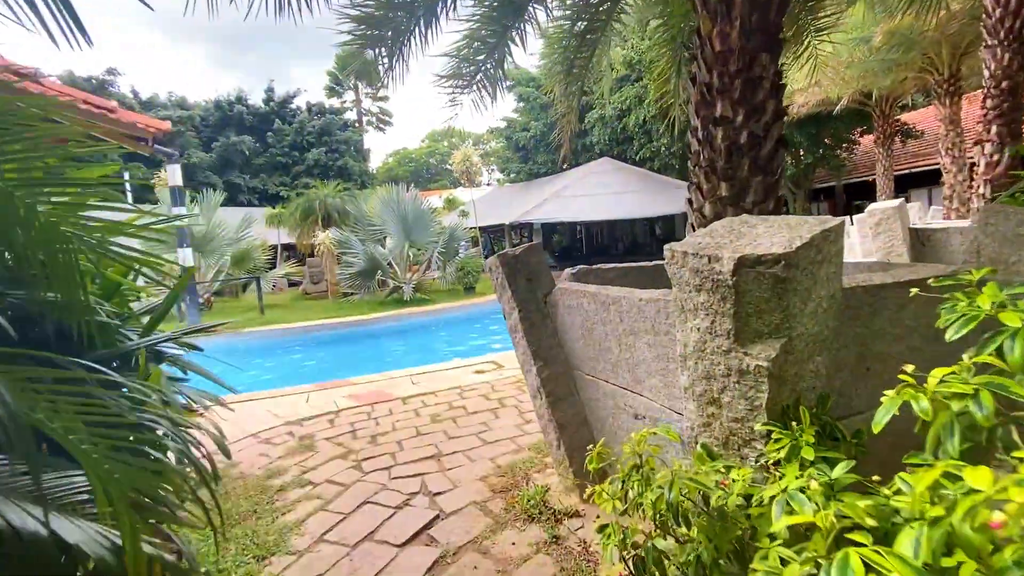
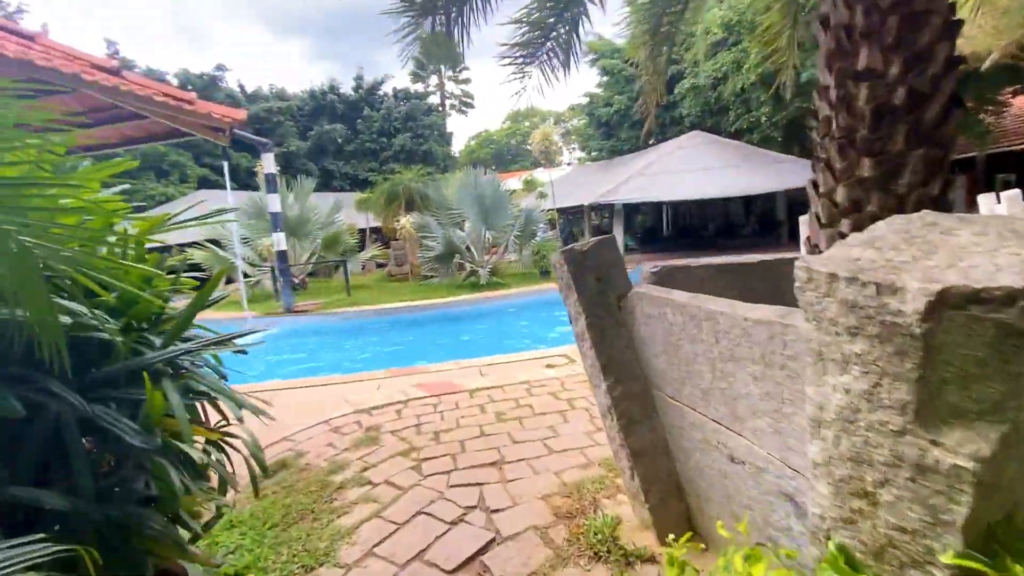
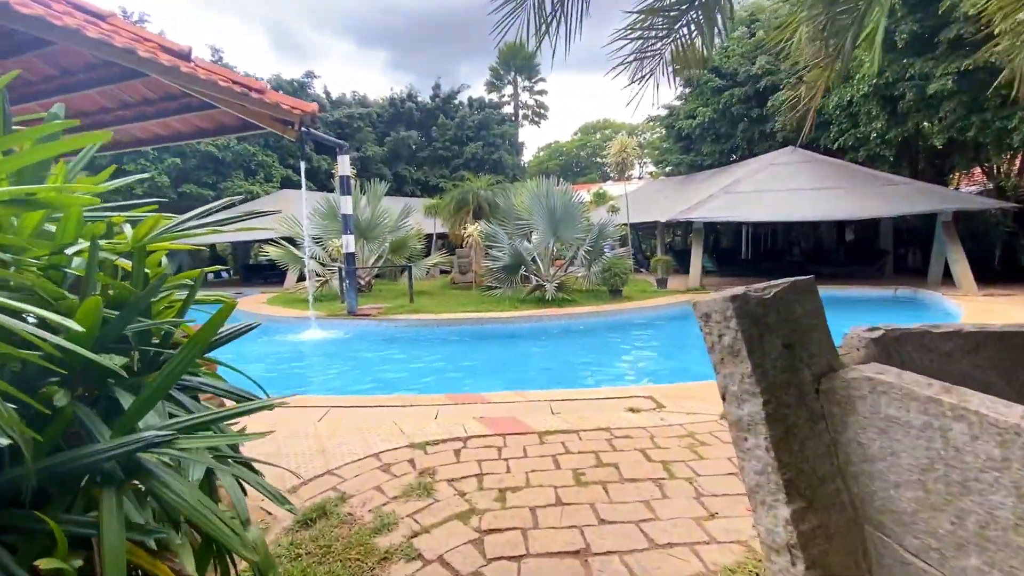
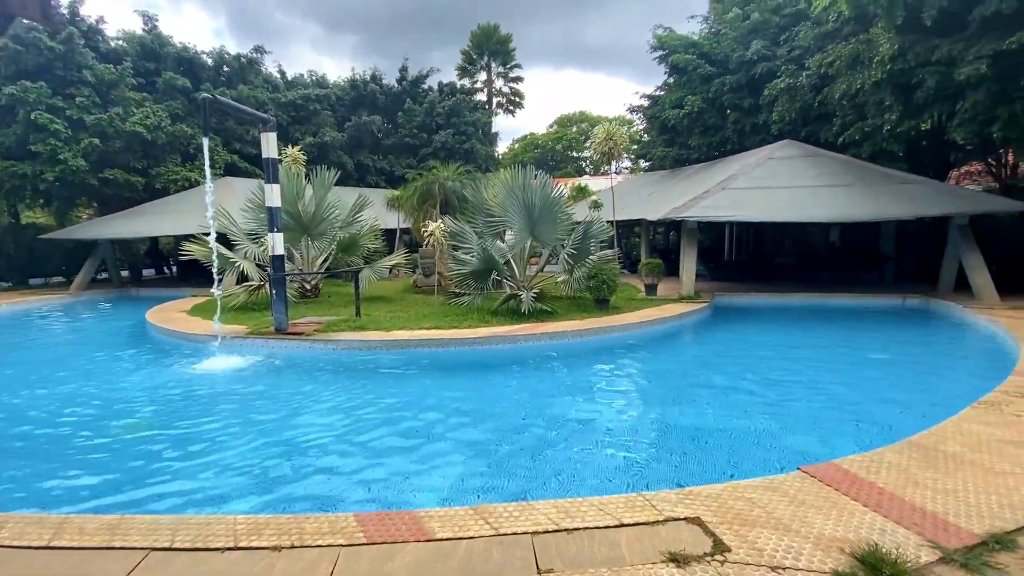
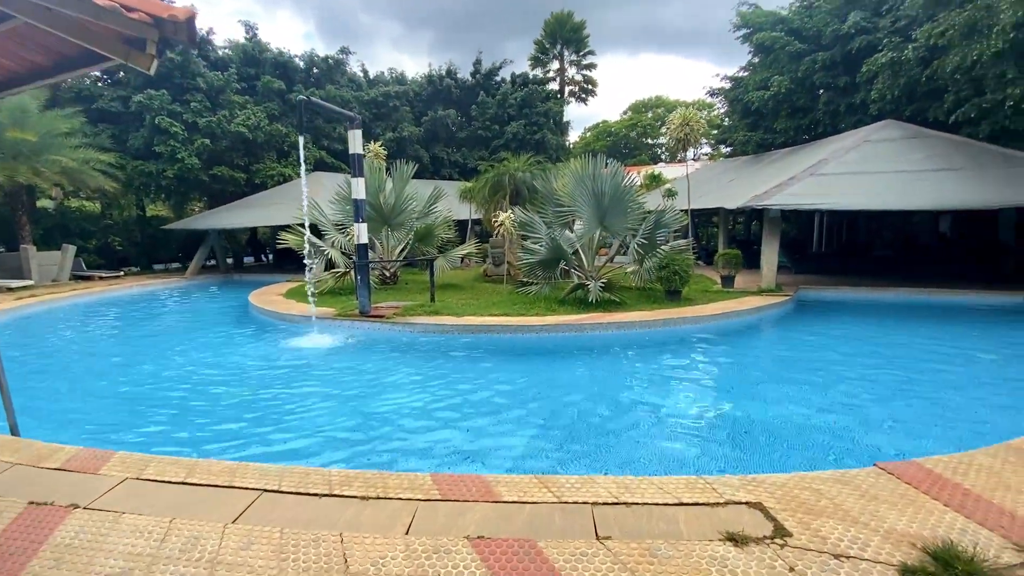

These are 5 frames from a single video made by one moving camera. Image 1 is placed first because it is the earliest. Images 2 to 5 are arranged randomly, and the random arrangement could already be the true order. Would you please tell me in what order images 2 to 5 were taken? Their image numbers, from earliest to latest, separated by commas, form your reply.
2, 3, 5, 4
